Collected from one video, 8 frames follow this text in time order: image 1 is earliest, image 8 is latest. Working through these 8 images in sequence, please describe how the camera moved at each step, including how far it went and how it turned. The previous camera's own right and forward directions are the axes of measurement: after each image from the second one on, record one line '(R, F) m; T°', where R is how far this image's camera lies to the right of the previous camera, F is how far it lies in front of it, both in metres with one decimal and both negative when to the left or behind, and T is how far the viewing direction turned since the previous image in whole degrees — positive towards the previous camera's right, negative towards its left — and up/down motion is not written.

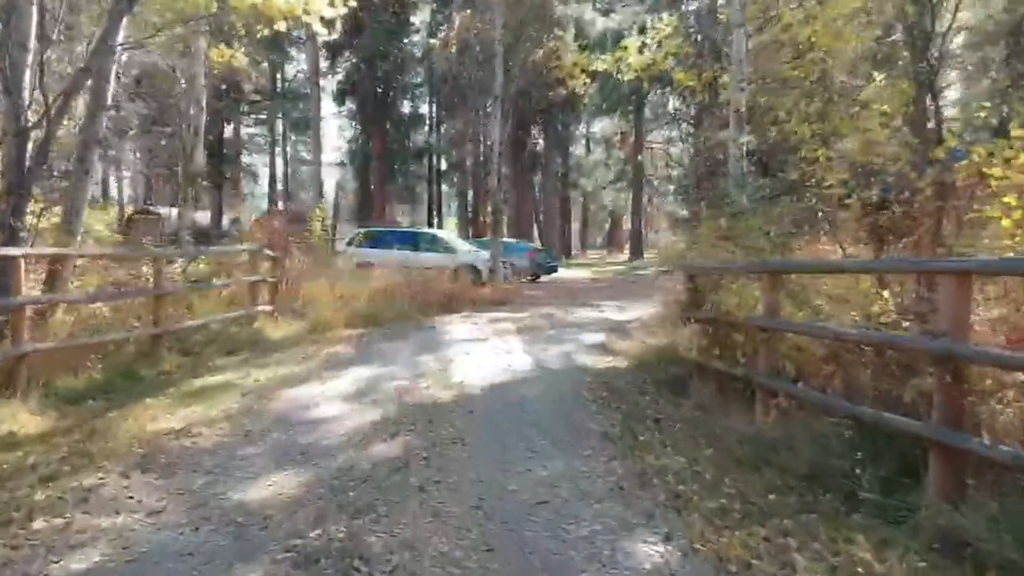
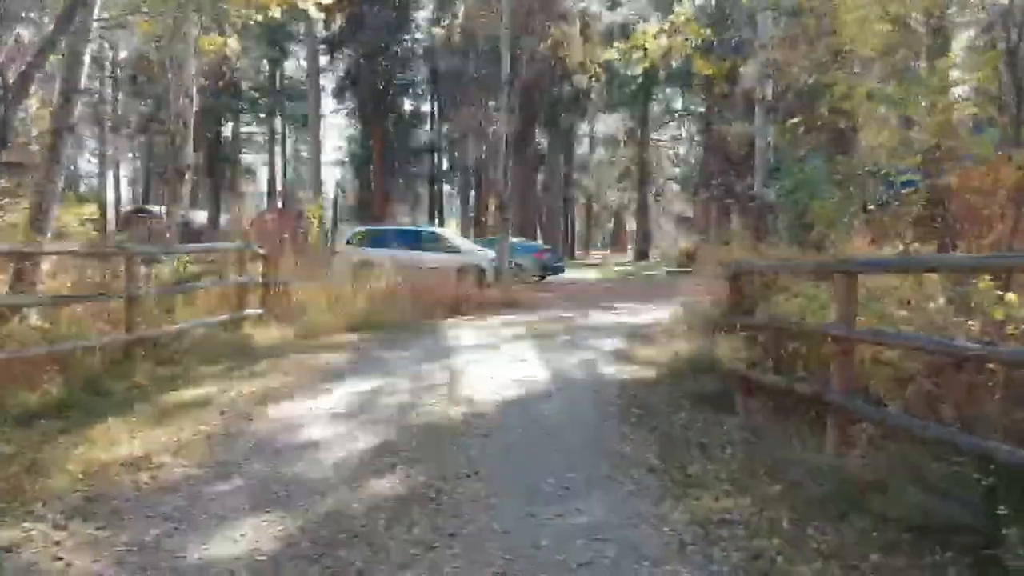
(-0.1, +1.1) m; 0°
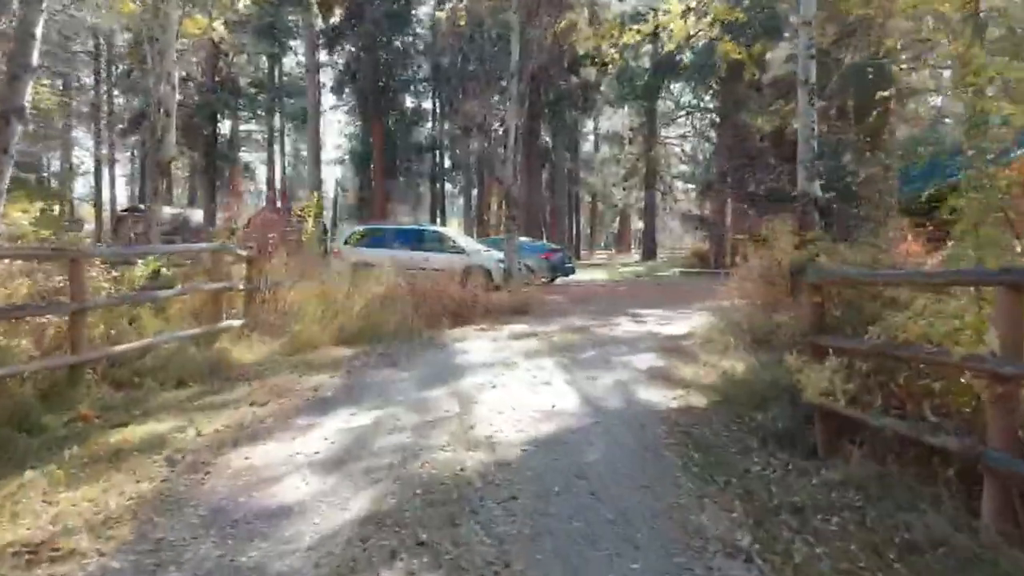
(-0.2, +1.5) m; 0°
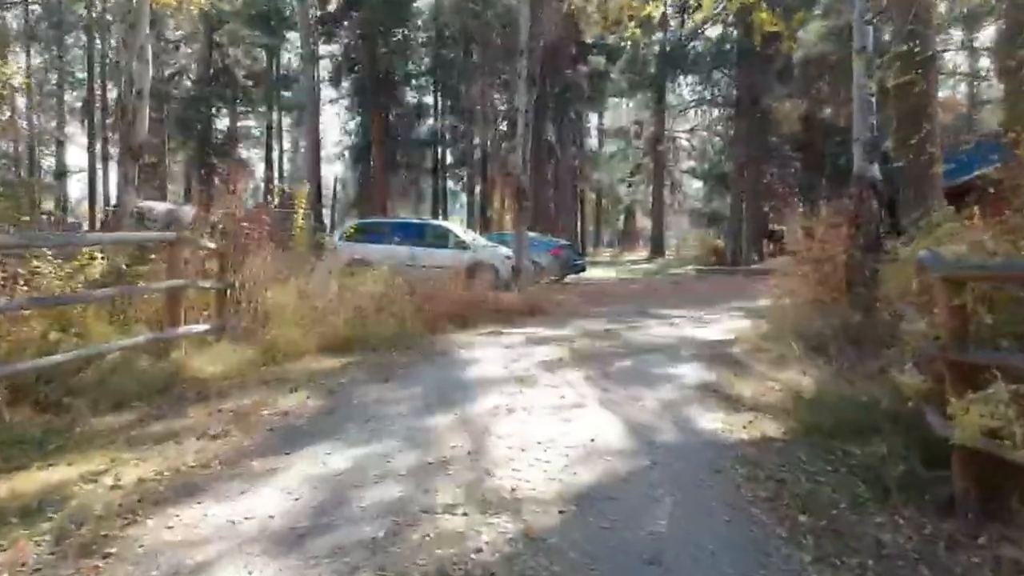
(-0.1, +1.6) m; 0°
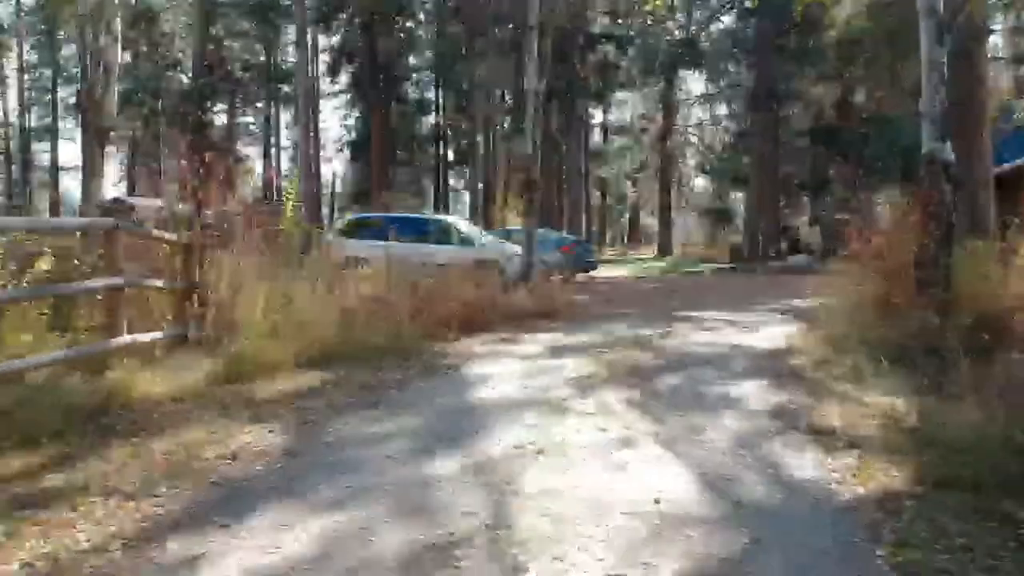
(-0.1, +1.5) m; 0°
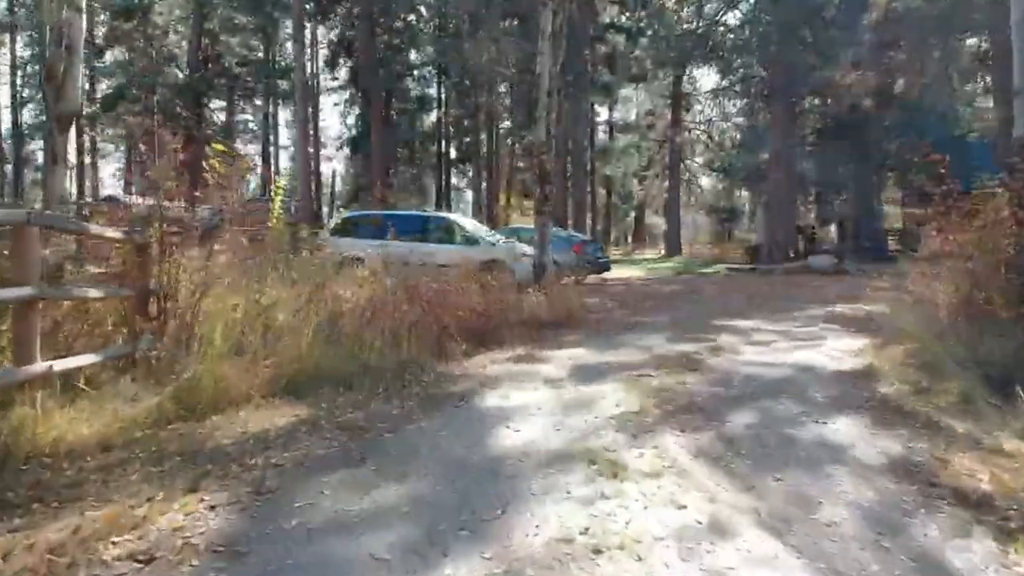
(-0.1, +1.5) m; 0°
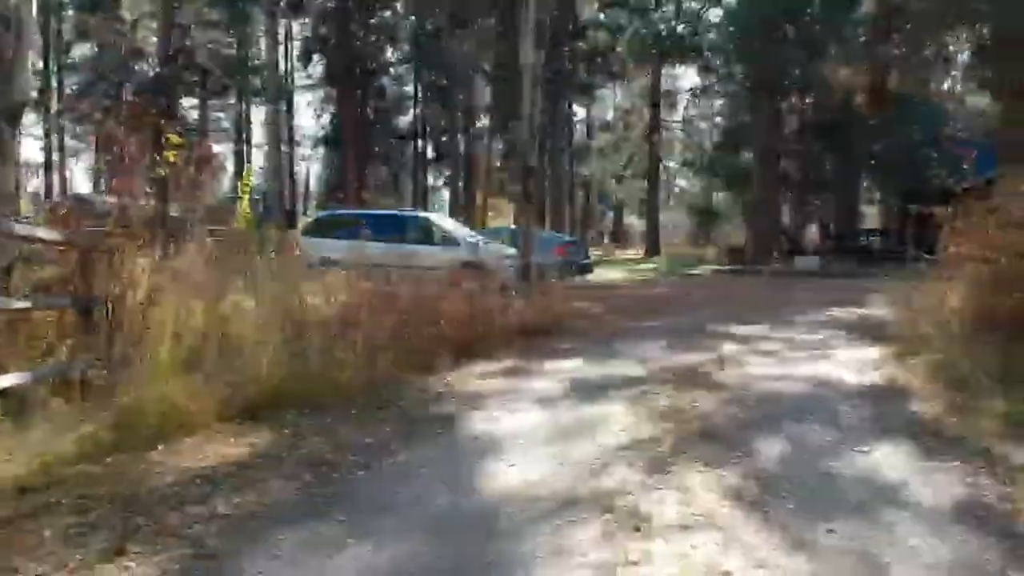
(-0.1, +0.7) m; +1°
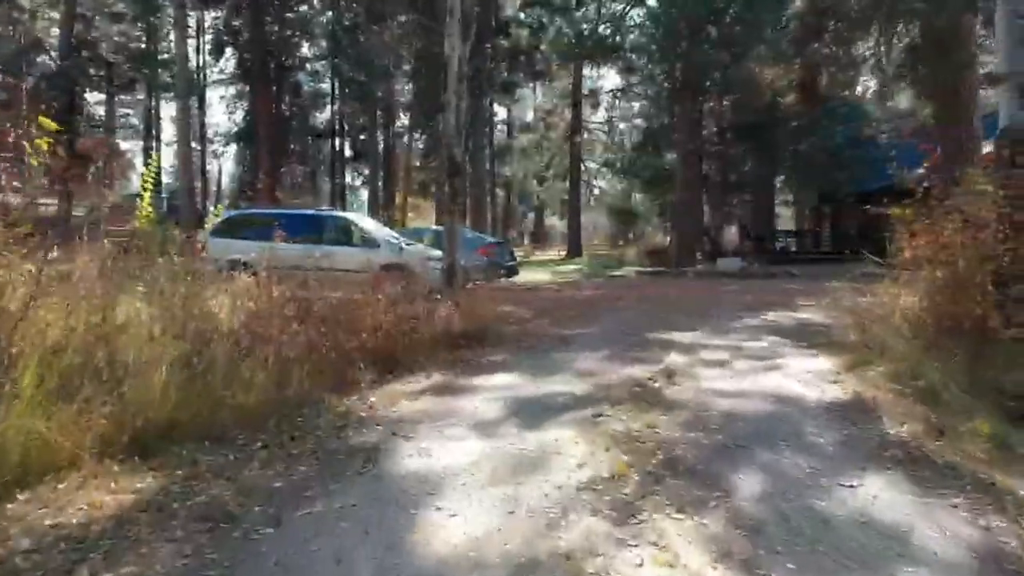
(-0.1, +0.7) m; +5°
